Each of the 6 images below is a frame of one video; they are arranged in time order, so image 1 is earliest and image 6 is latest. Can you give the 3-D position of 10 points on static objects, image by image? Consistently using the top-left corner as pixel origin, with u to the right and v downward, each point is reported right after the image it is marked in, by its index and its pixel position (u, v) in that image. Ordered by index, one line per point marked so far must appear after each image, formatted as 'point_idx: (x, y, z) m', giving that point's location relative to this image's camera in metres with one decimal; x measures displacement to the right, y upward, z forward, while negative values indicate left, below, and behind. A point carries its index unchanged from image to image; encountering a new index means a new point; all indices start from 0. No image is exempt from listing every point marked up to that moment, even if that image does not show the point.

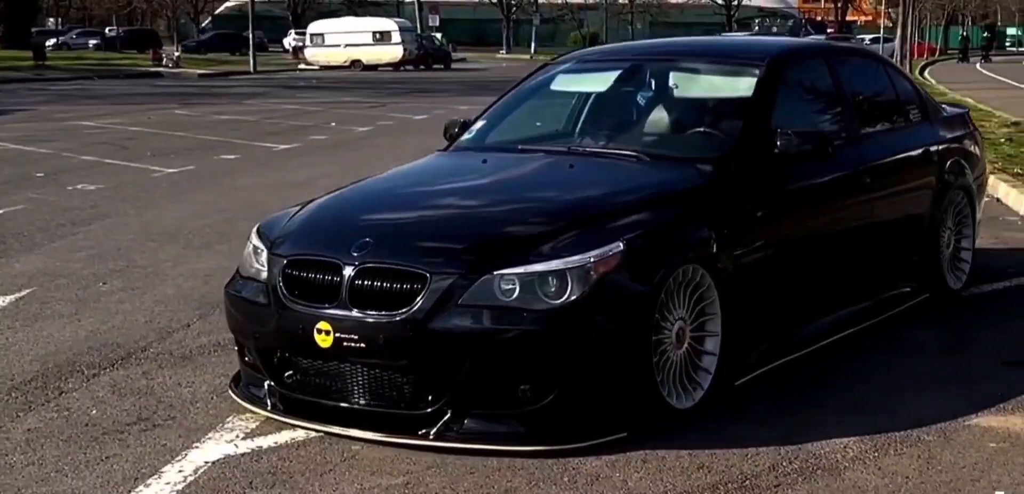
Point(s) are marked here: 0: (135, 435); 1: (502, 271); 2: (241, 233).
0: (-1.3, -0.7, +4.8) m
1: (0.0, -0.1, +4.5) m
2: (-2.2, +0.1, +10.7) m
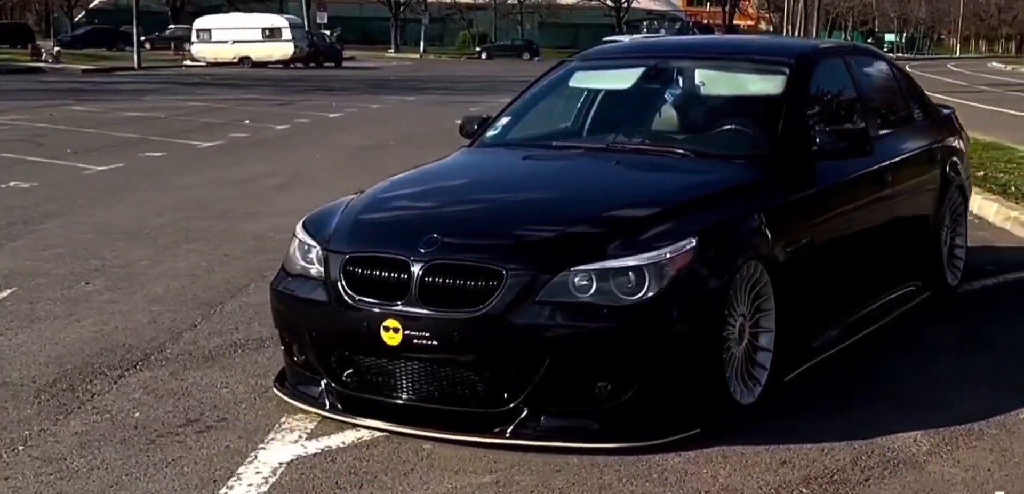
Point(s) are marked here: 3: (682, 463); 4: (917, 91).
0: (-1.1, -0.7, +4.7) m
1: (+0.2, -0.1, +4.5) m
2: (-2.4, +0.1, +10.5) m
3: (+0.5, -0.7, +4.3) m
4: (+2.2, +0.8, +7.3) m
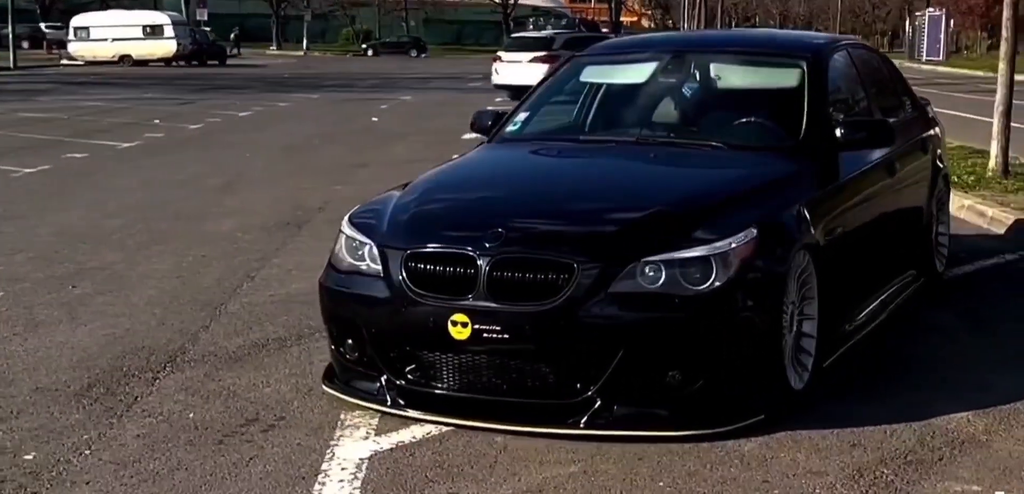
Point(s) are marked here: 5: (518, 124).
0: (-0.9, -0.7, +4.7) m
1: (+0.5, 0.0, +4.6) m
2: (-2.6, +0.1, +10.3) m
3: (+0.8, -0.7, +4.4) m
4: (+2.2, +0.9, +7.5) m
5: (0.0, +0.6, +6.4) m
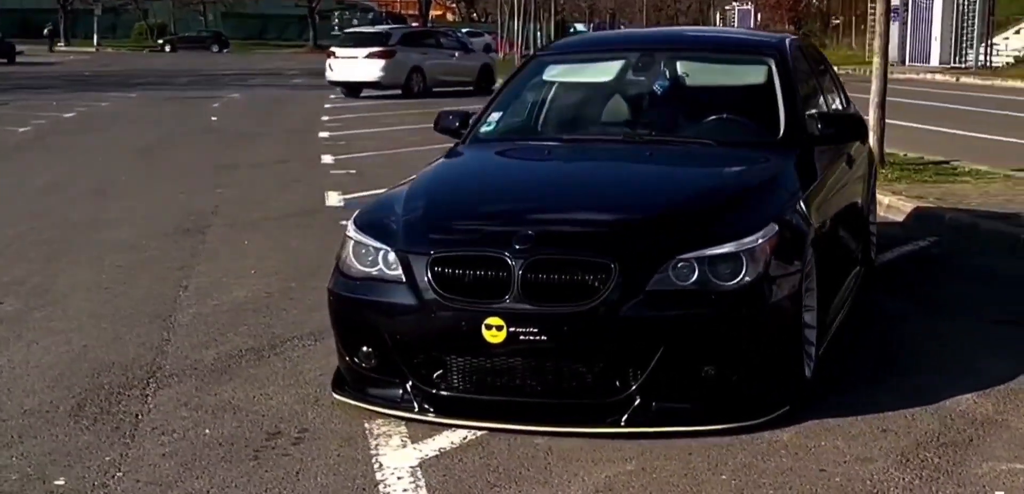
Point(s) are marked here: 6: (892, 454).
0: (-0.7, -0.7, +4.6) m
1: (+0.6, 0.0, +4.6) m
2: (-3.3, 0.0, +10.0) m
3: (+1.0, -0.6, +4.6) m
4: (+1.8, +1.0, +7.8) m
5: (-0.1, +0.6, +6.4) m
6: (+1.2, -0.7, +4.4) m
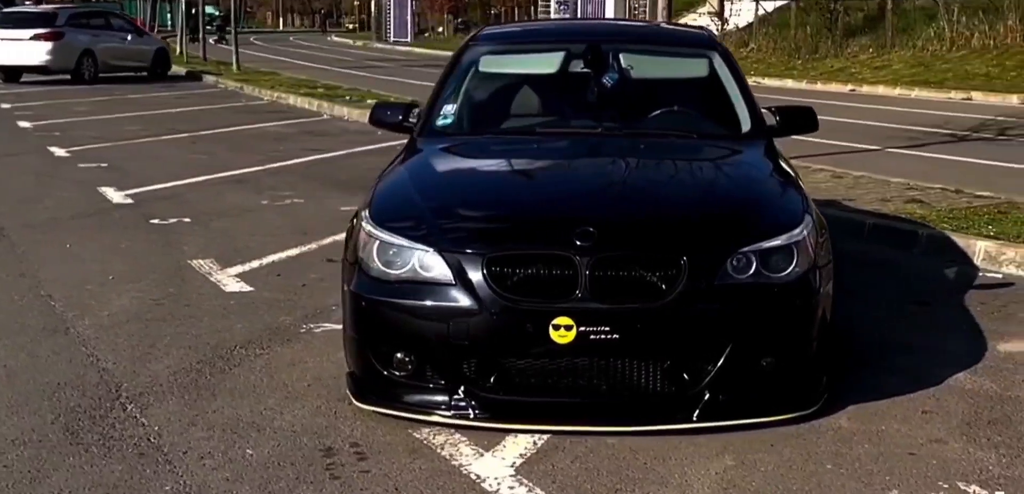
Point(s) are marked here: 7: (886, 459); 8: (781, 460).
0: (-0.4, -0.7, +4.3) m
1: (+0.8, 0.0, +4.7) m
2: (-4.3, 0.0, +8.8) m
3: (+1.2, -0.6, +4.7) m
4: (+1.2, +1.0, +8.1) m
5: (-0.4, +0.6, +6.2) m
6: (+1.5, -0.6, +4.6) m
7: (+1.2, -0.7, +4.3) m
8: (+0.8, -0.7, +4.3) m
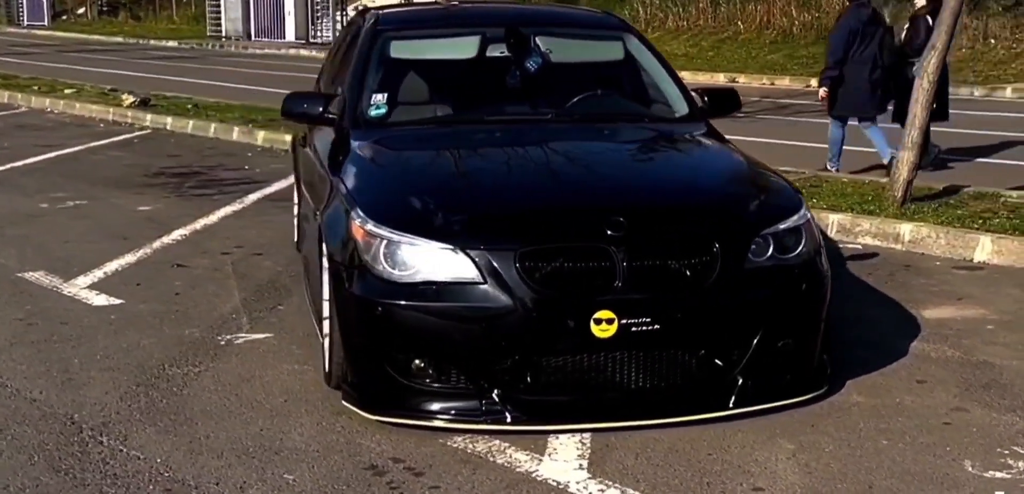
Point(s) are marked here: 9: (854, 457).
0: (-0.2, -0.7, +4.1) m
1: (+0.9, 0.0, +4.7) m
2: (-5.1, -0.2, +7.5) m
3: (+1.3, -0.5, +4.8) m
4: (+0.4, +1.1, +8.1) m
5: (-0.6, +0.6, +5.9) m
6: (+1.6, -0.5, +4.8) m
7: (+1.4, -0.6, +4.5) m
8: (+1.0, -0.6, +4.4) m
9: (+1.1, -0.7, +4.2) m
